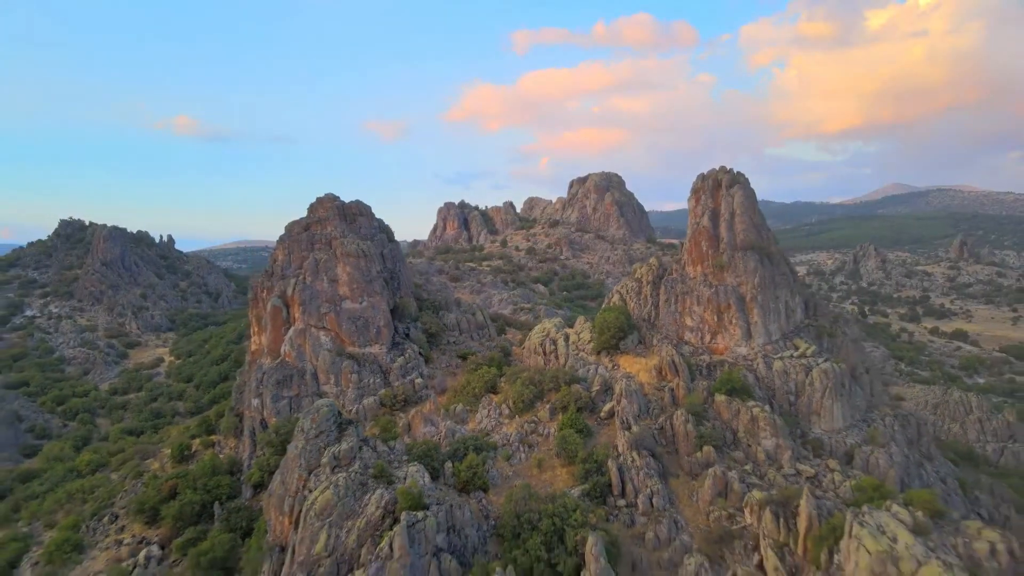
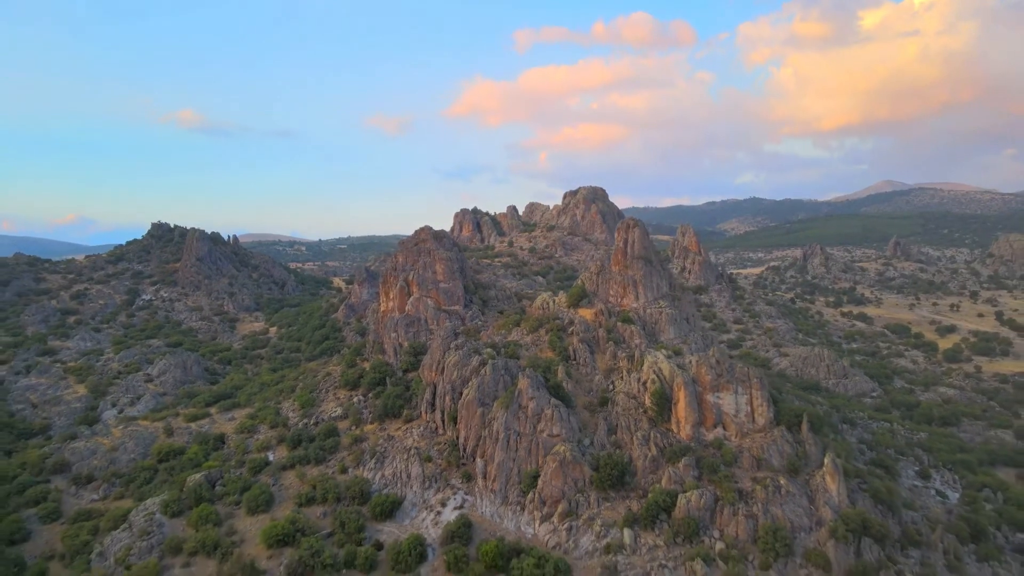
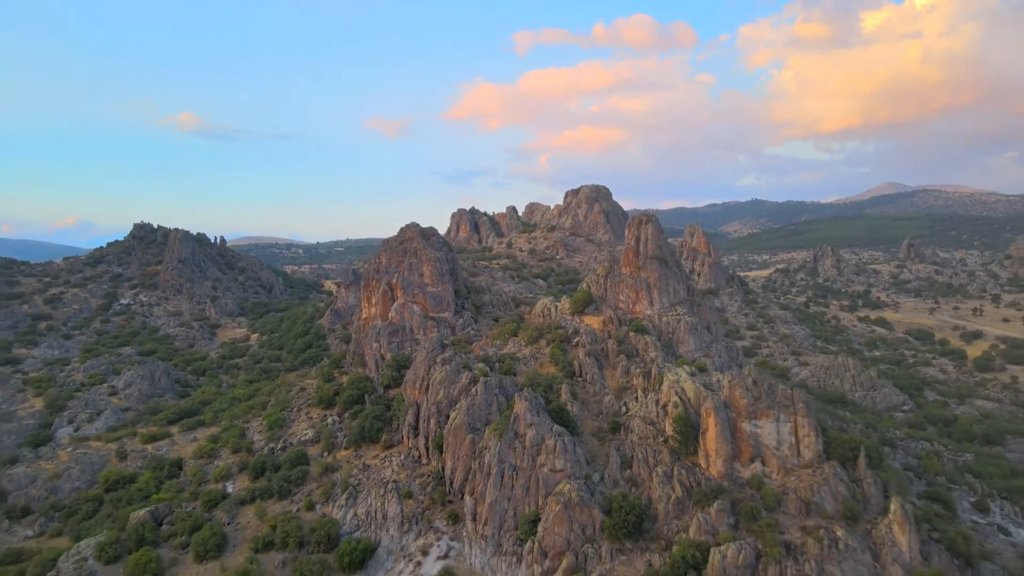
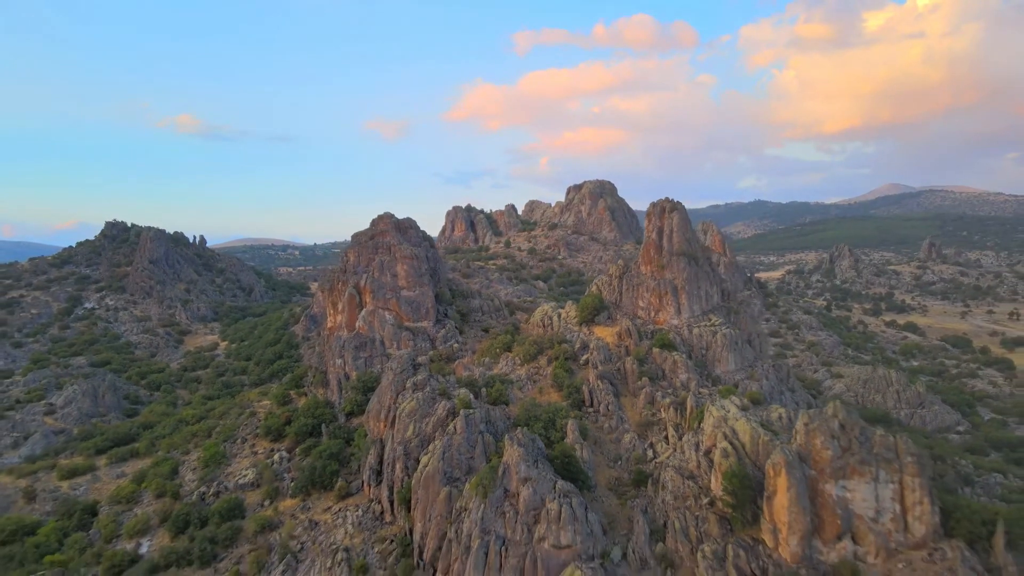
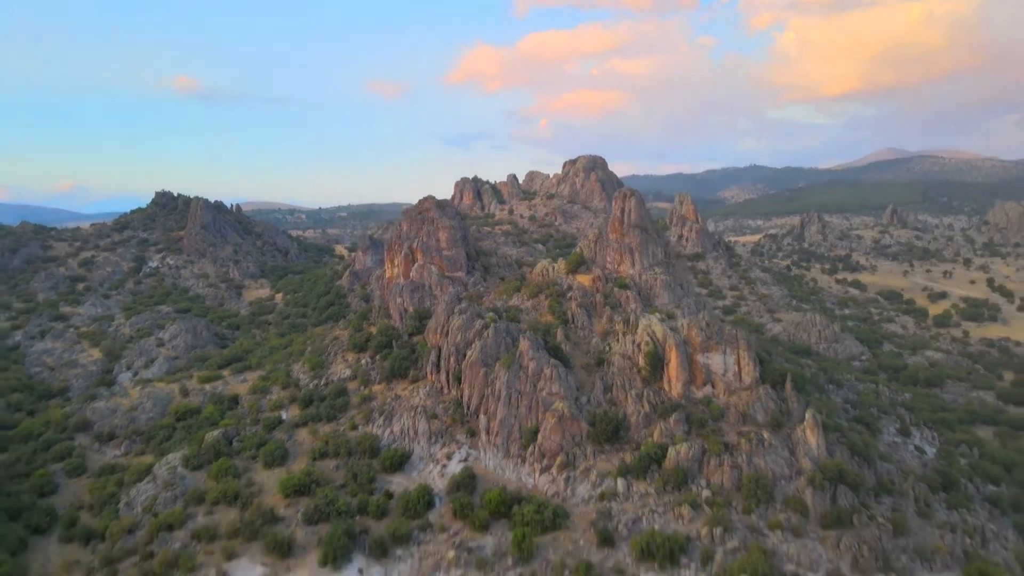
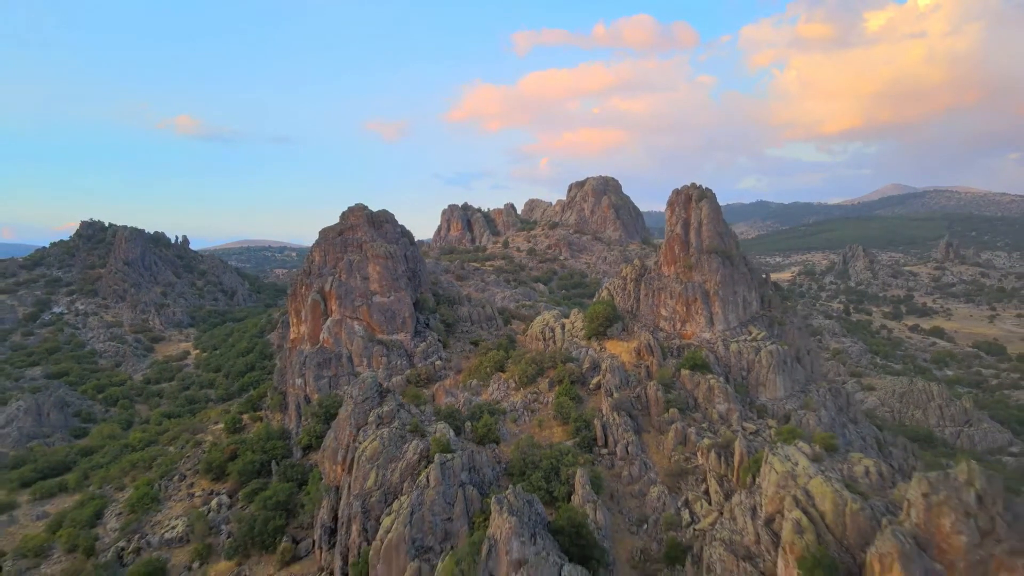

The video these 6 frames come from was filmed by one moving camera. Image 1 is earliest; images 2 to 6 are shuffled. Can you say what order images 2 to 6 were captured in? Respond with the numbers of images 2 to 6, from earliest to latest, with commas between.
6, 4, 3, 2, 5
